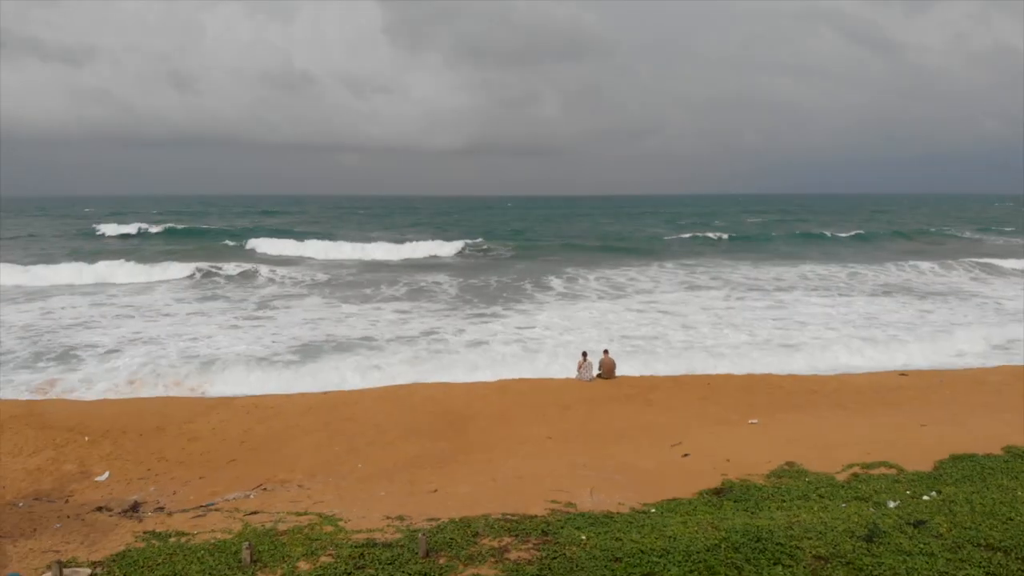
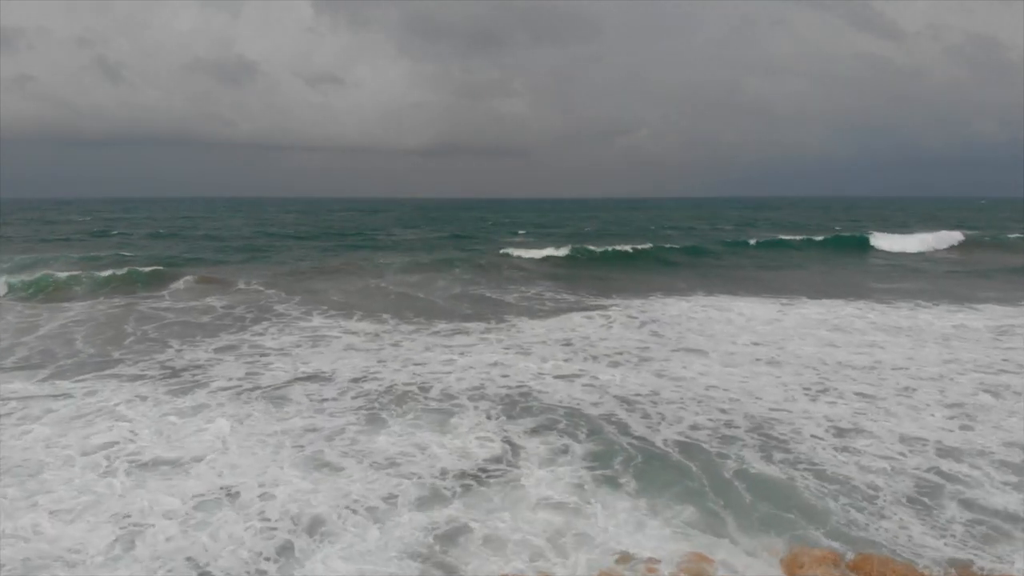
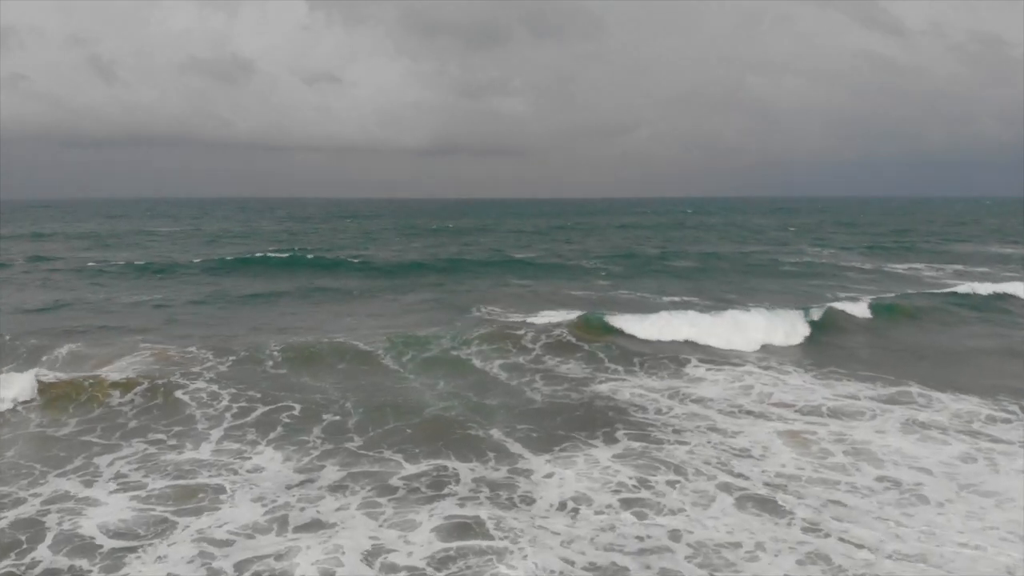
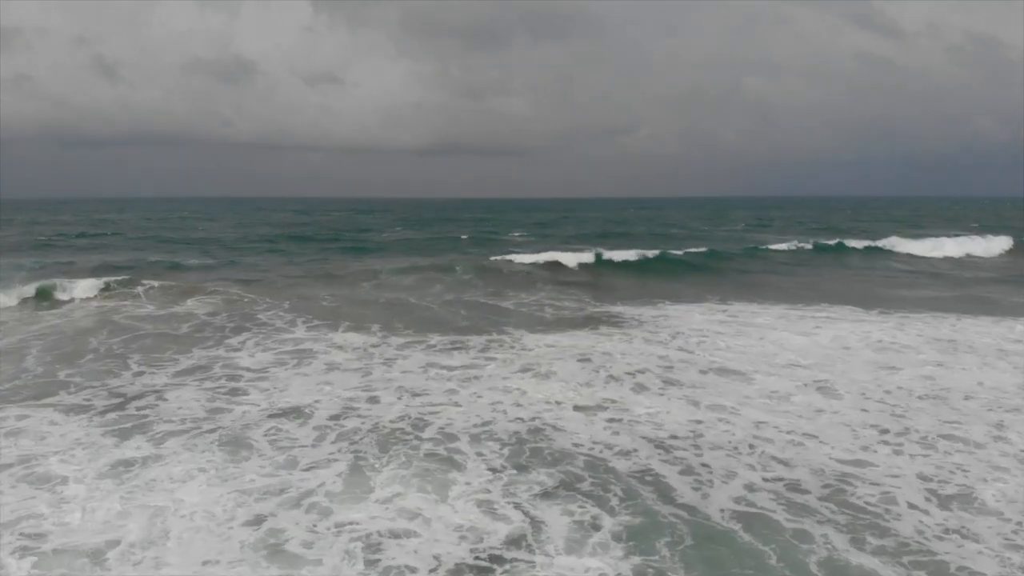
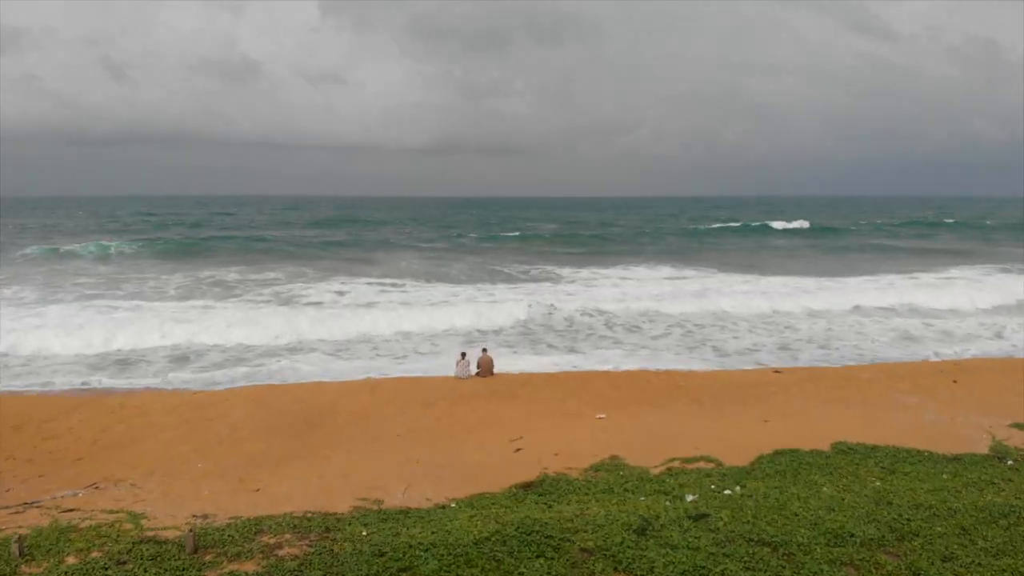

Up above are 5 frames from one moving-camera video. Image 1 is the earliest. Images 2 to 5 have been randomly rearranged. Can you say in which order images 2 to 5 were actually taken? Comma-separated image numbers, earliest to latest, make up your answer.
5, 2, 4, 3
